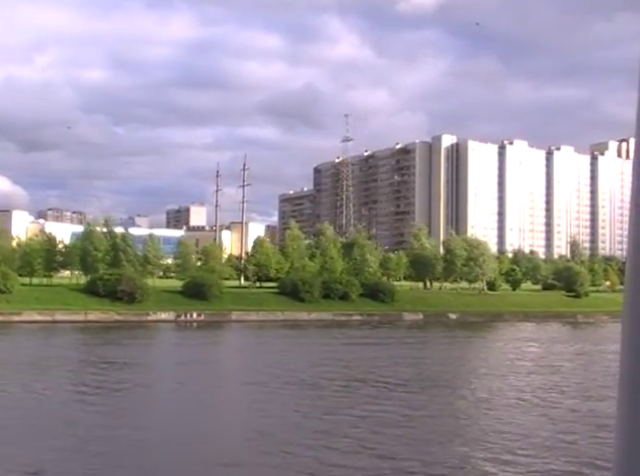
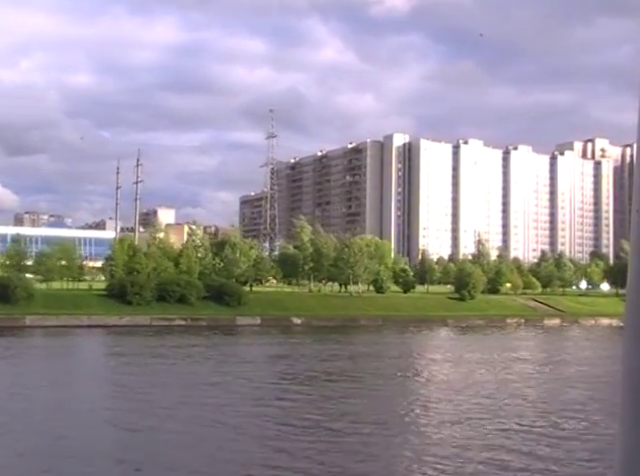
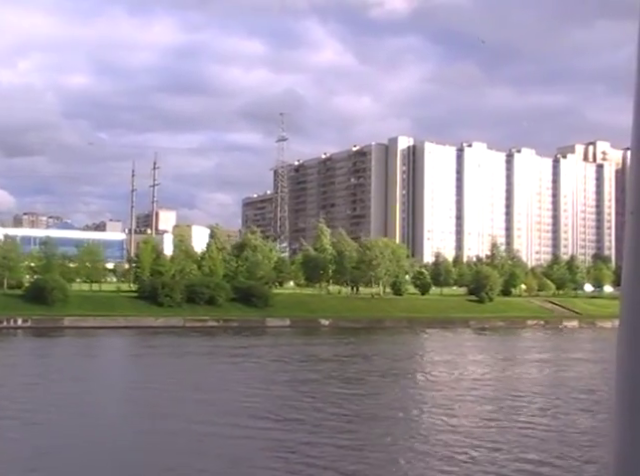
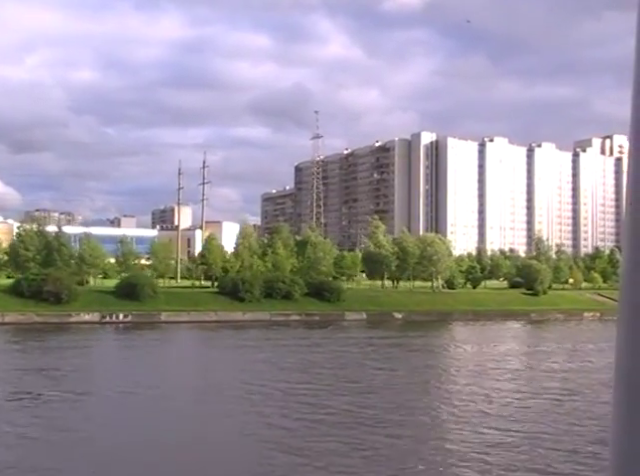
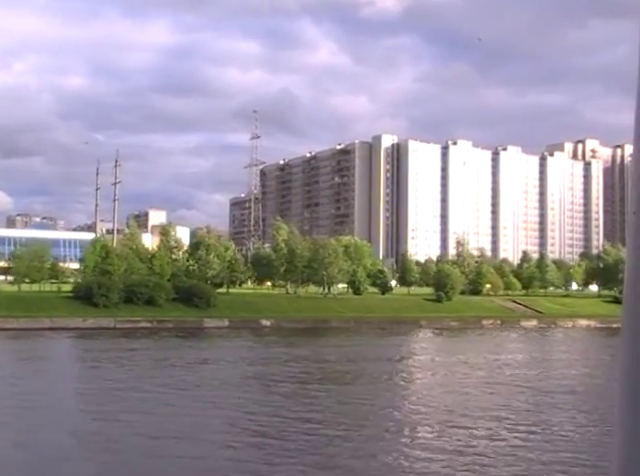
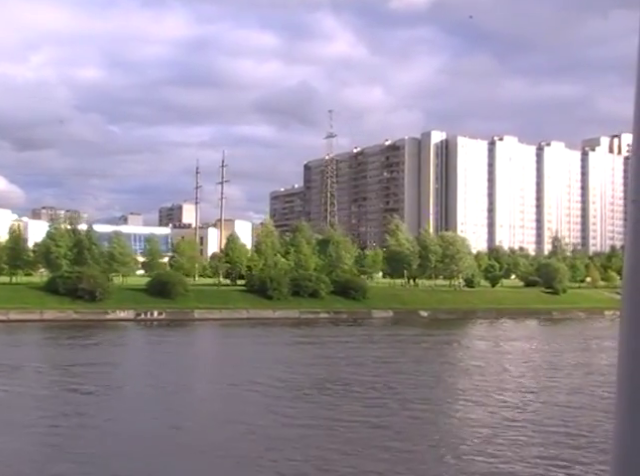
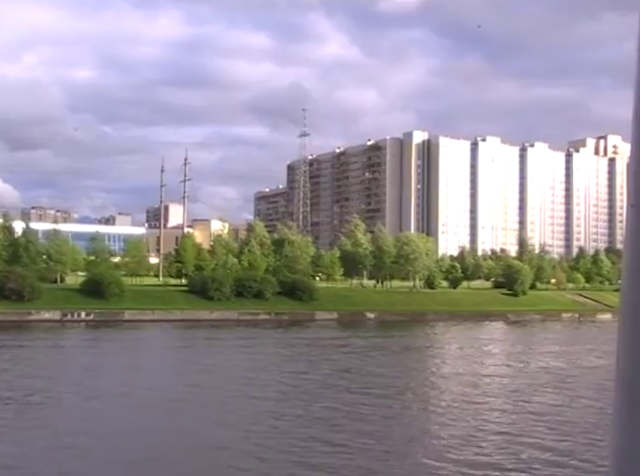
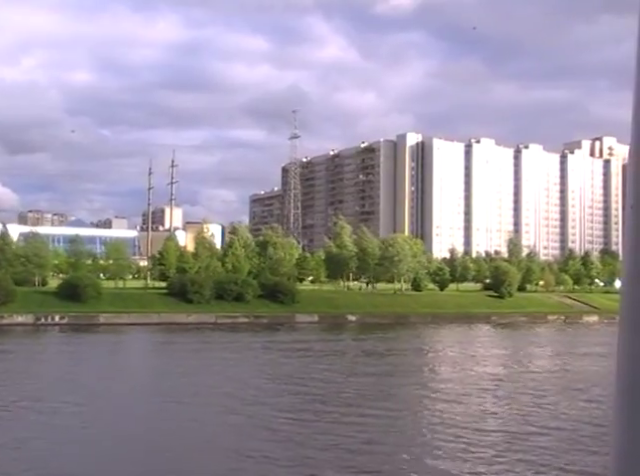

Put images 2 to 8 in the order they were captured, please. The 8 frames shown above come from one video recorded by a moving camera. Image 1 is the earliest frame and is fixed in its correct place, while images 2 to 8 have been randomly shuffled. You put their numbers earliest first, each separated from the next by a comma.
6, 4, 7, 8, 3, 2, 5
